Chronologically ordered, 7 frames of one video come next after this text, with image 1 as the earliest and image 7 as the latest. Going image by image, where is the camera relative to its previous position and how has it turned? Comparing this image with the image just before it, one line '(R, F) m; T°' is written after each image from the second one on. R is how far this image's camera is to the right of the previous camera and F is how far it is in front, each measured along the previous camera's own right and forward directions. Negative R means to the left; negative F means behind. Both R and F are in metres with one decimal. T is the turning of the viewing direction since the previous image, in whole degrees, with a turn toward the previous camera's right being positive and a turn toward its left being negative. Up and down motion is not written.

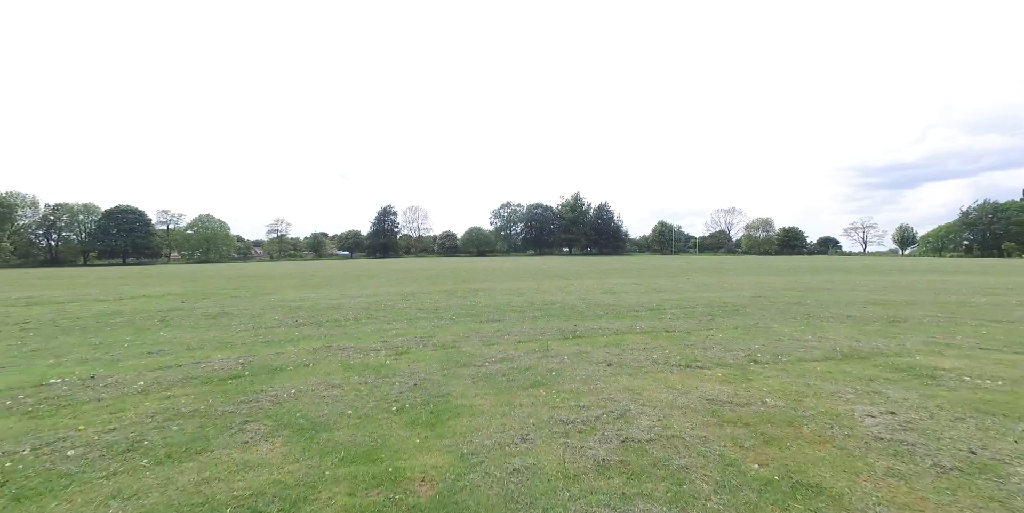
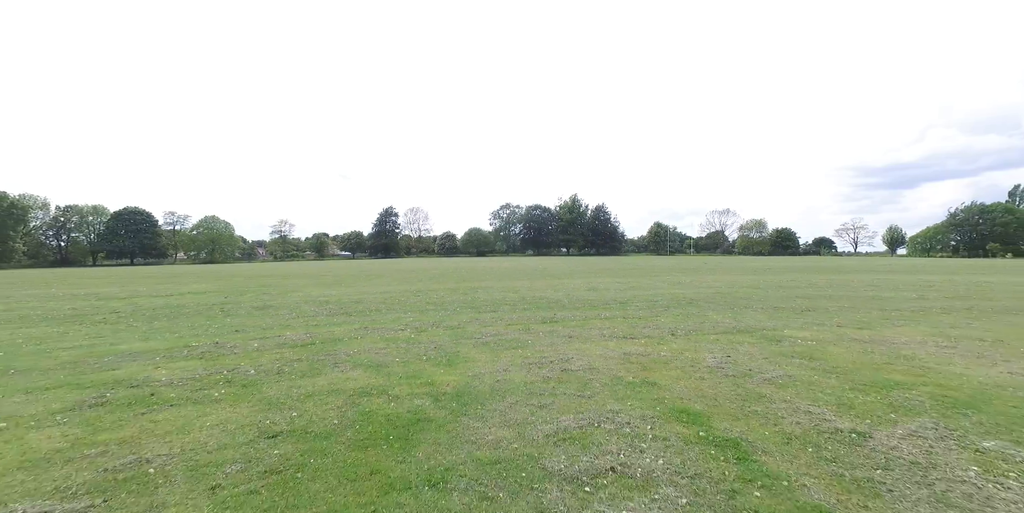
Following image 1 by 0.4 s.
(+0.4, -5.7) m; 0°
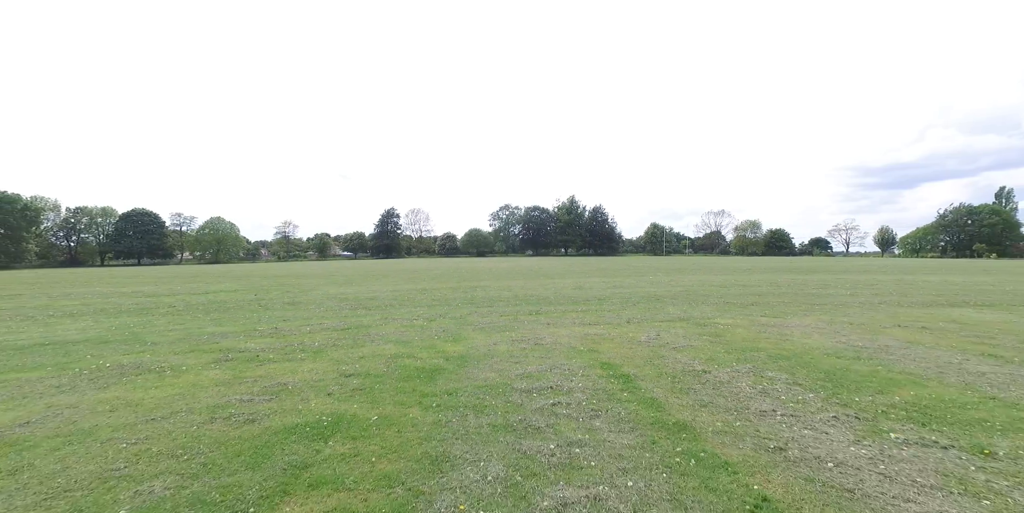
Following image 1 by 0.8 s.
(+0.4, -5.3) m; 0°
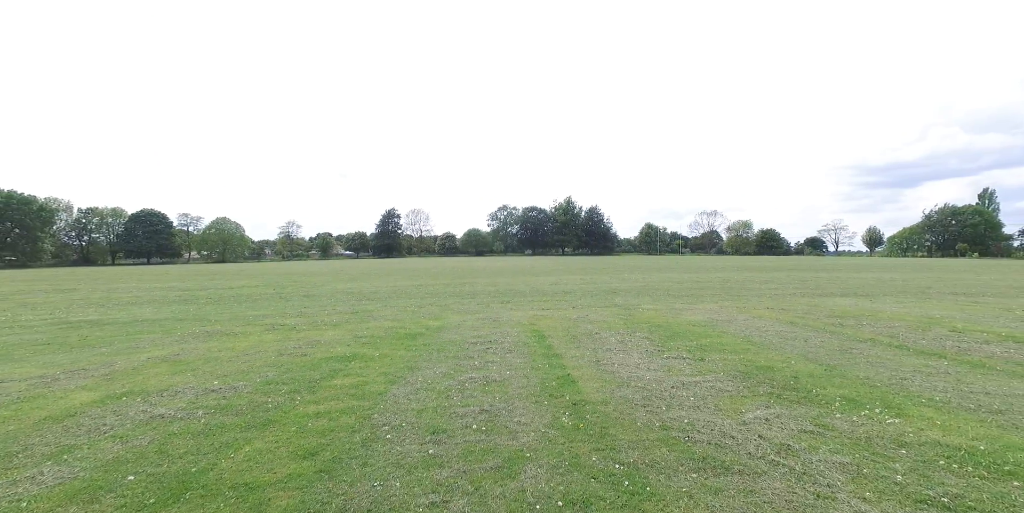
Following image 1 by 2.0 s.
(+1.8, -6.7) m; 0°
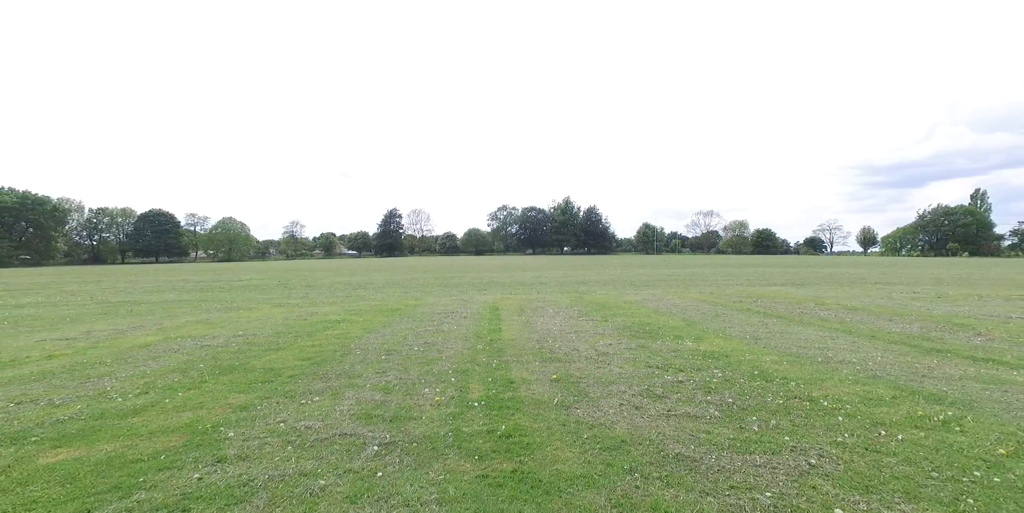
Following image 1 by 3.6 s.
(+2.0, -4.6) m; 0°
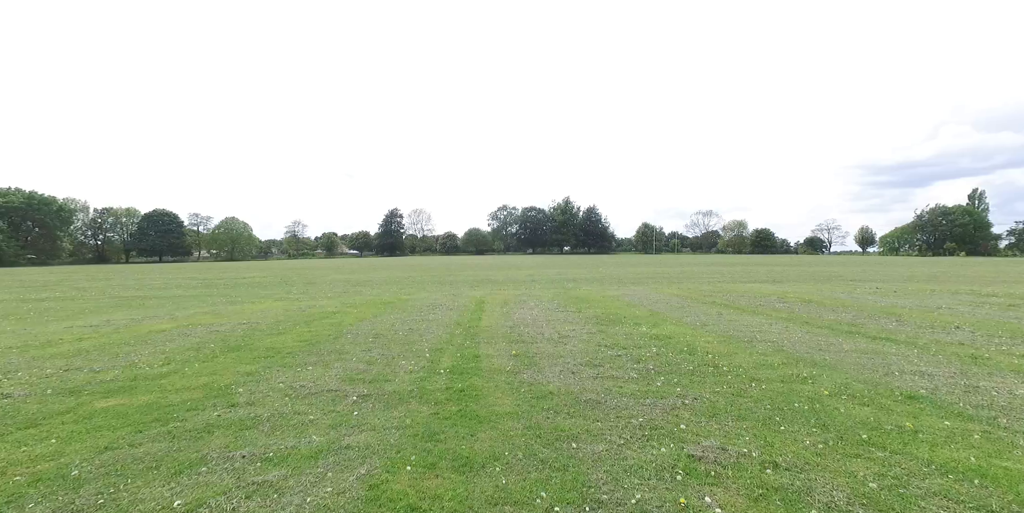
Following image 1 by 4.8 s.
(+0.8, -1.7) m; 0°
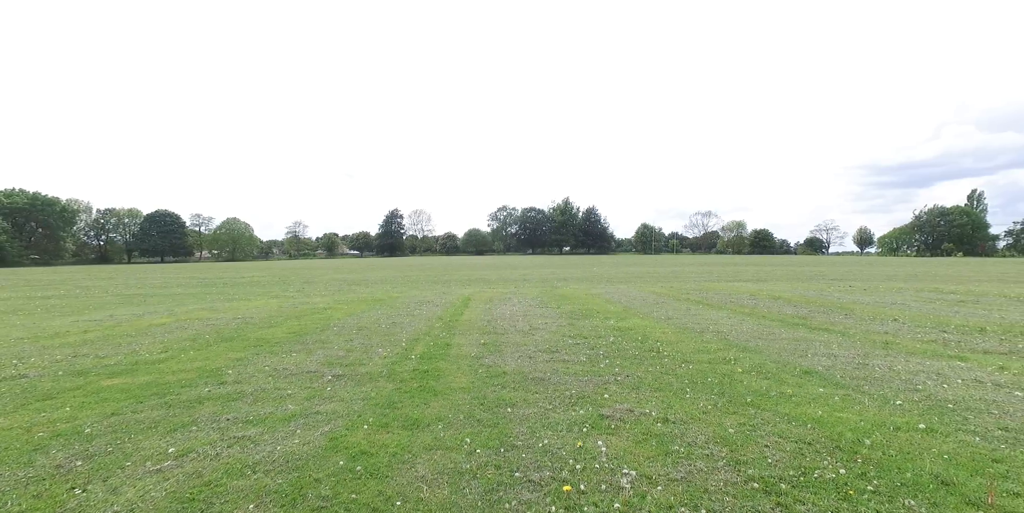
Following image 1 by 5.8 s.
(+0.8, -1.0) m; 0°
